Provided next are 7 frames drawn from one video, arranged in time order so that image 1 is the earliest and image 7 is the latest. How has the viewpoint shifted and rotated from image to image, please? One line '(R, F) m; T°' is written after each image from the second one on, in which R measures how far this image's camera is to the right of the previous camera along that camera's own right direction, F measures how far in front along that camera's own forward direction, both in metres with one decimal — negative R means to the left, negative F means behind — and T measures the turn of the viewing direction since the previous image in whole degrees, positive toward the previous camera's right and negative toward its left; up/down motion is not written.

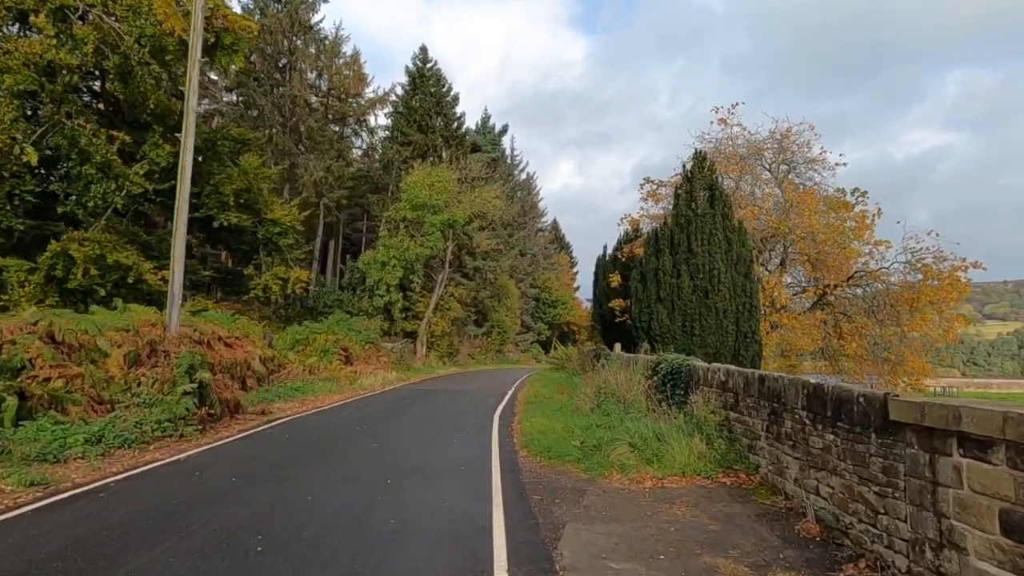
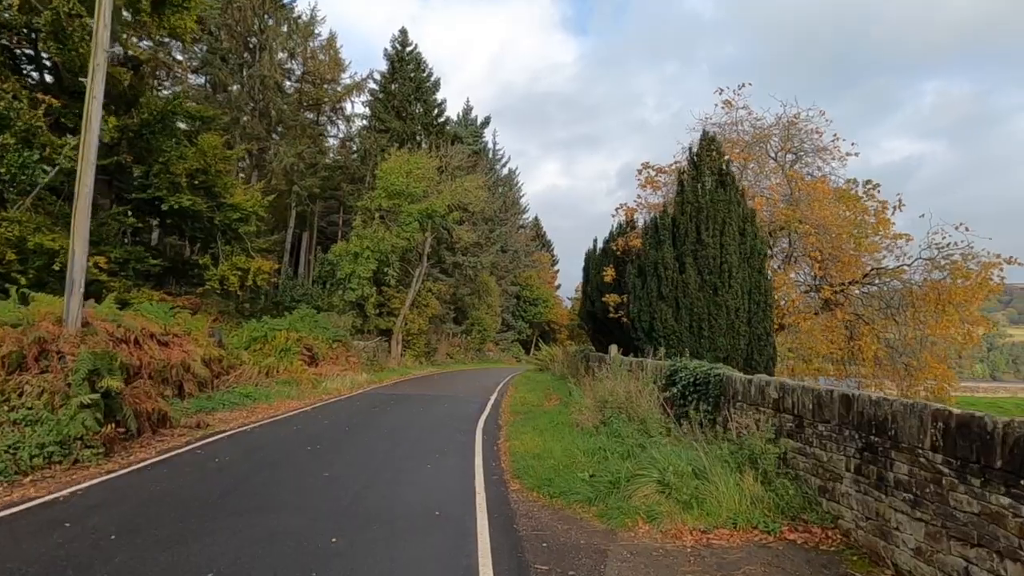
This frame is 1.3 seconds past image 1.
(-0.2, +2.2) m; +2°
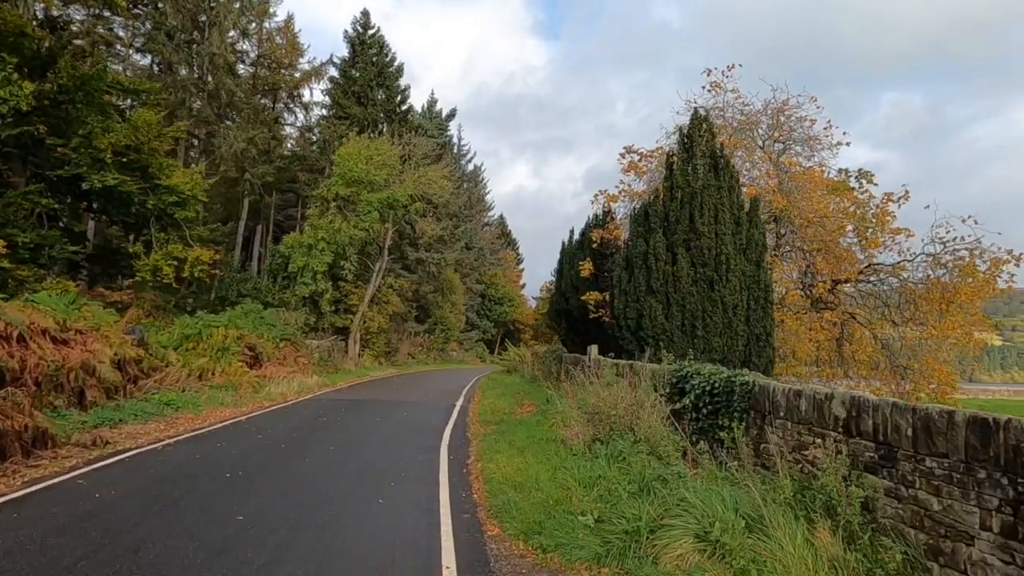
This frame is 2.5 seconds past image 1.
(-0.2, +2.0) m; +3°
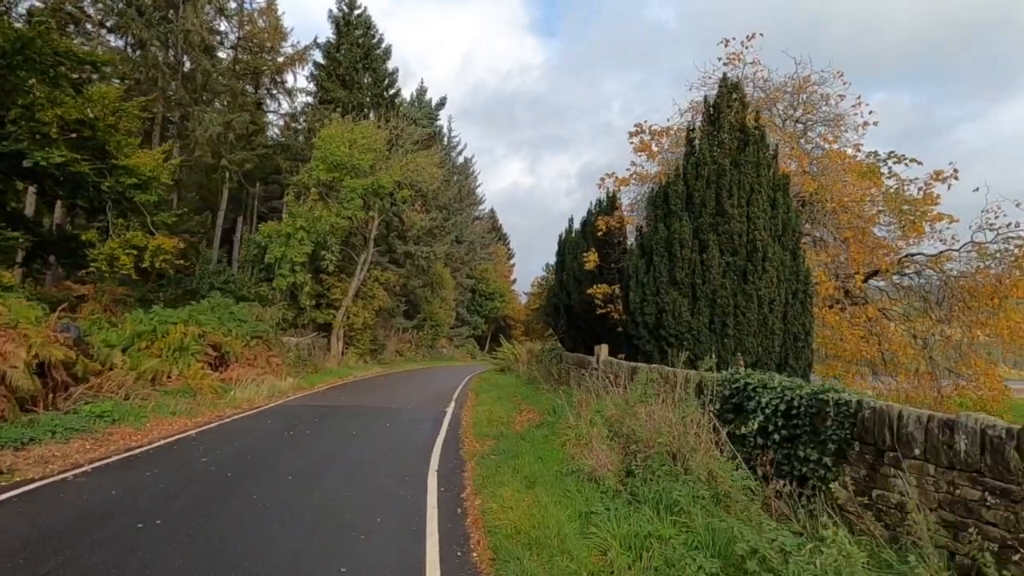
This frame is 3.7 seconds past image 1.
(-0.2, +2.0) m; +1°
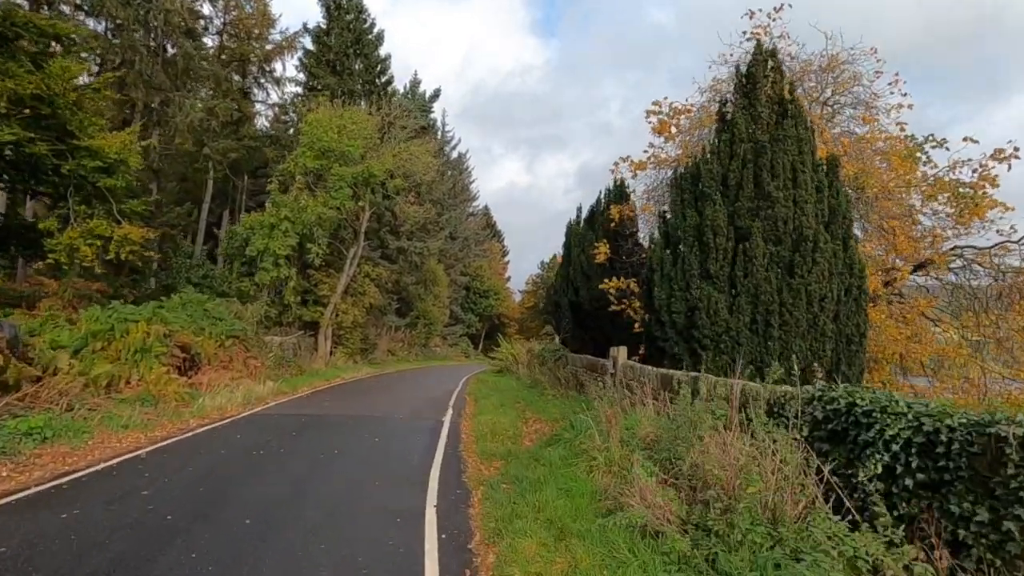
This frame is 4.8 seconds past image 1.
(-0.3, +1.7) m; +1°
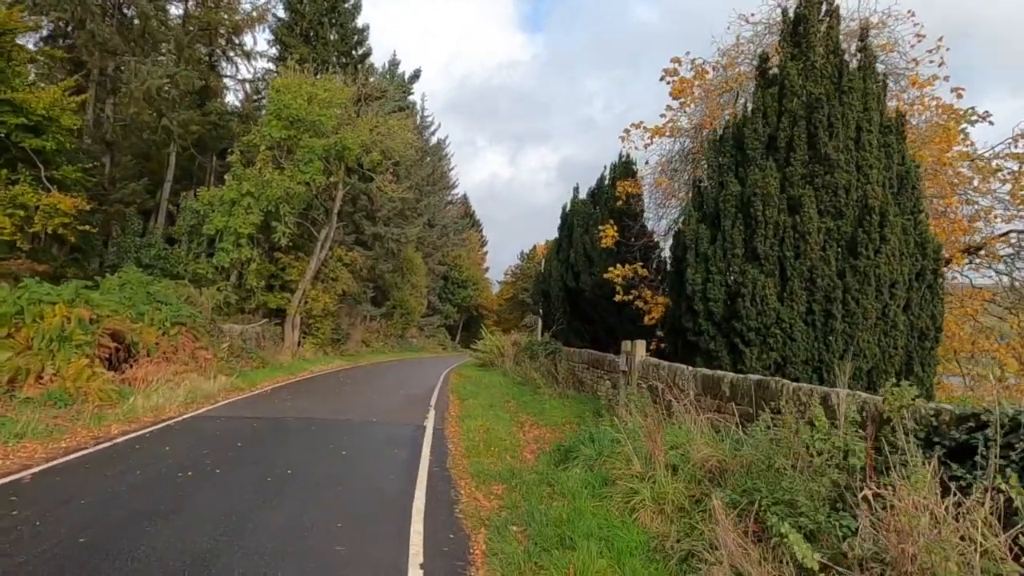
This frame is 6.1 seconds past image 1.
(-0.4, +2.1) m; +2°
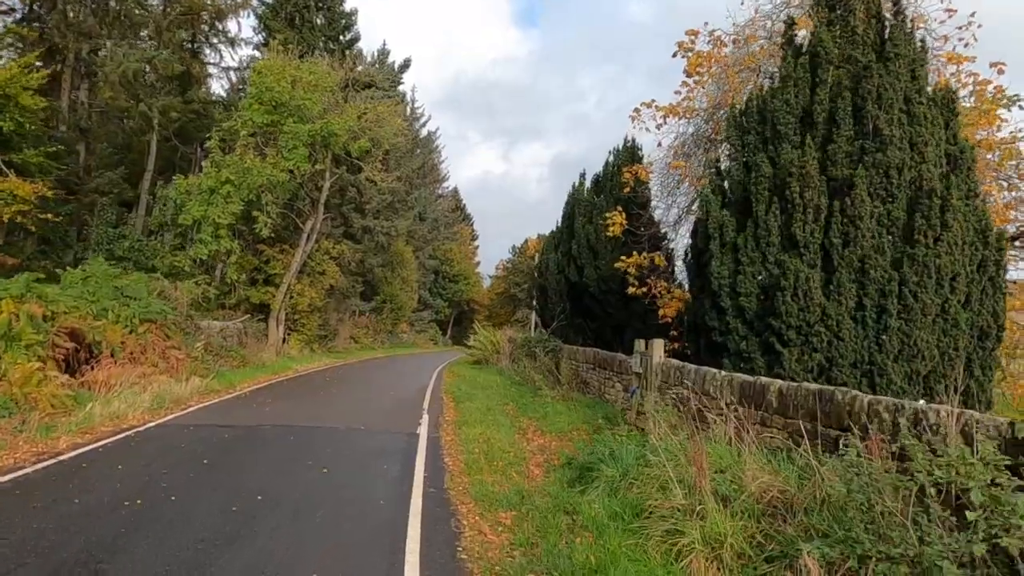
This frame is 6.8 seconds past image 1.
(-0.2, +1.1) m; +1°
